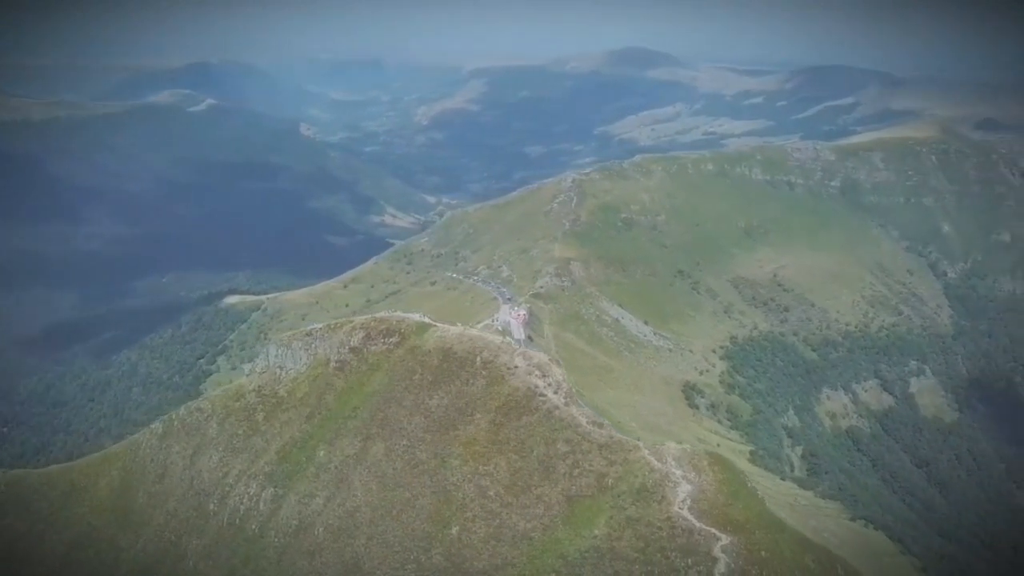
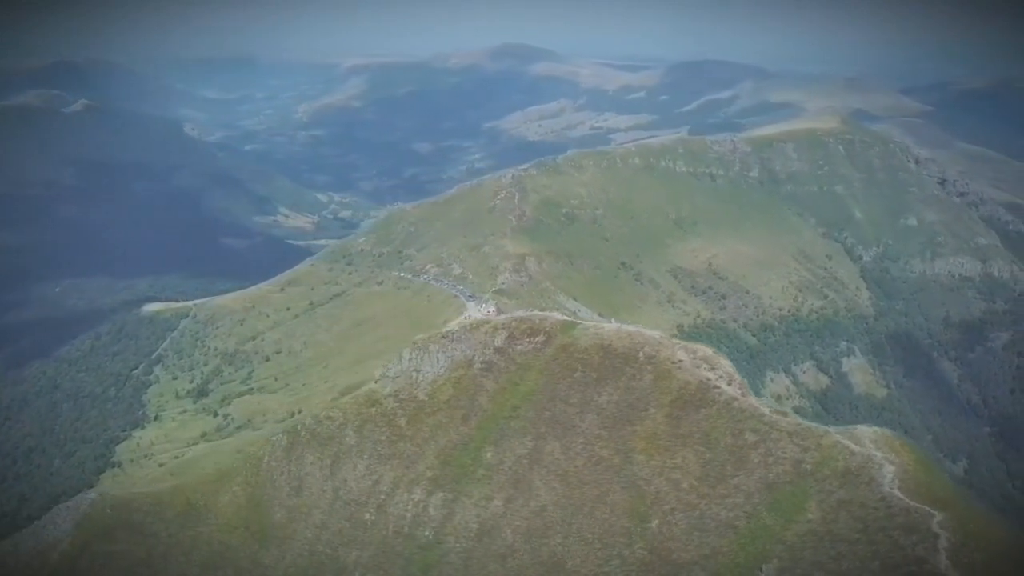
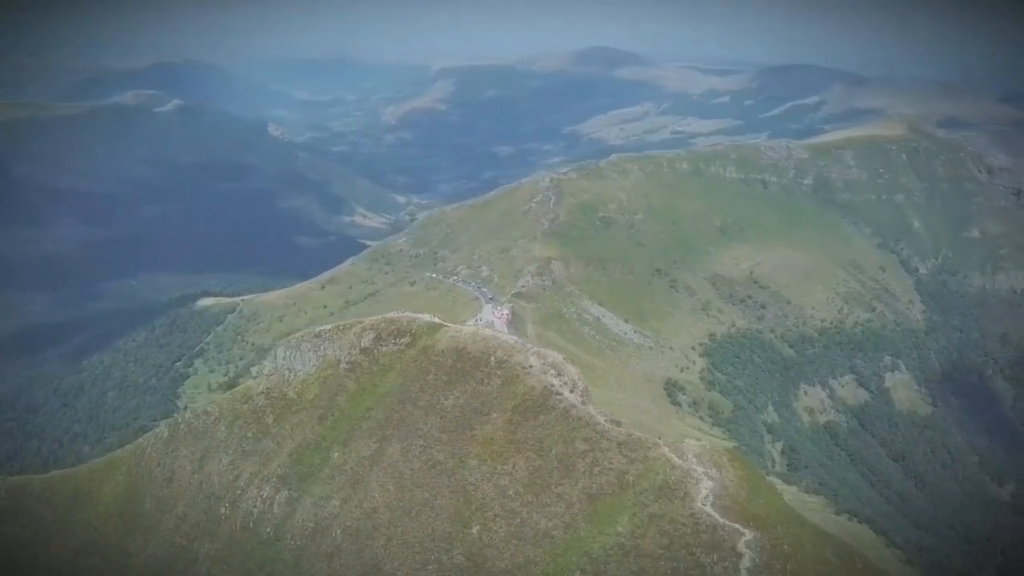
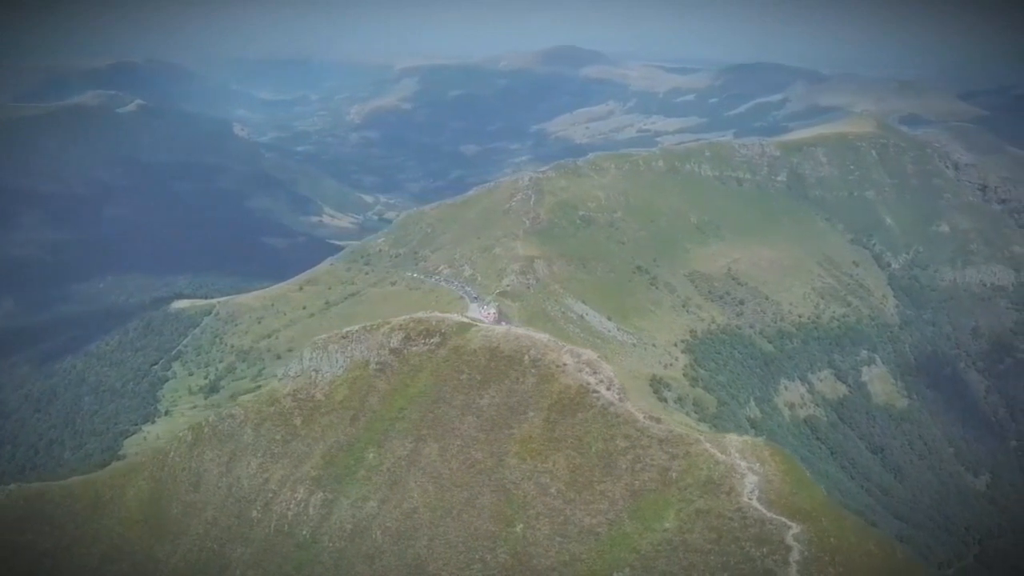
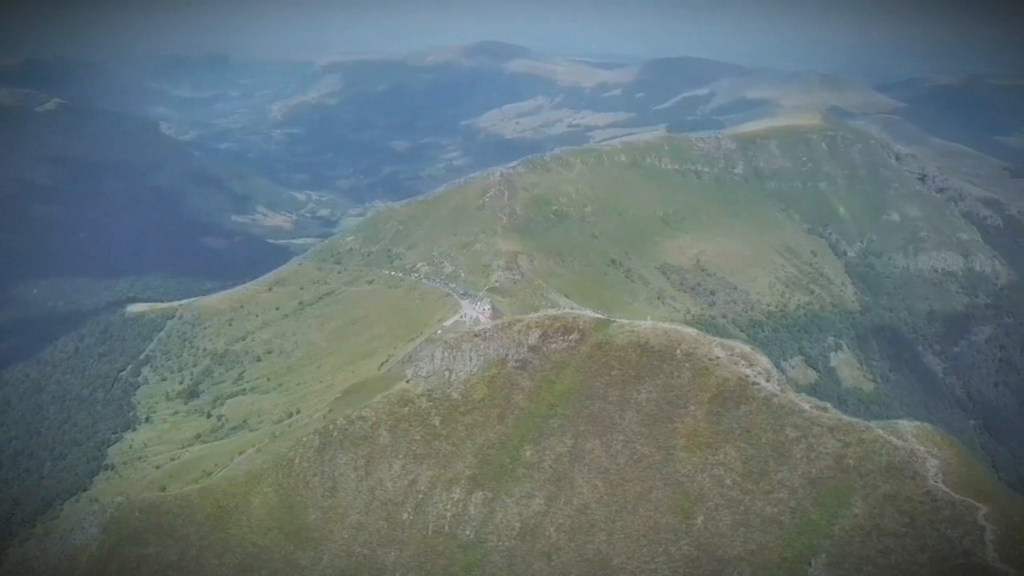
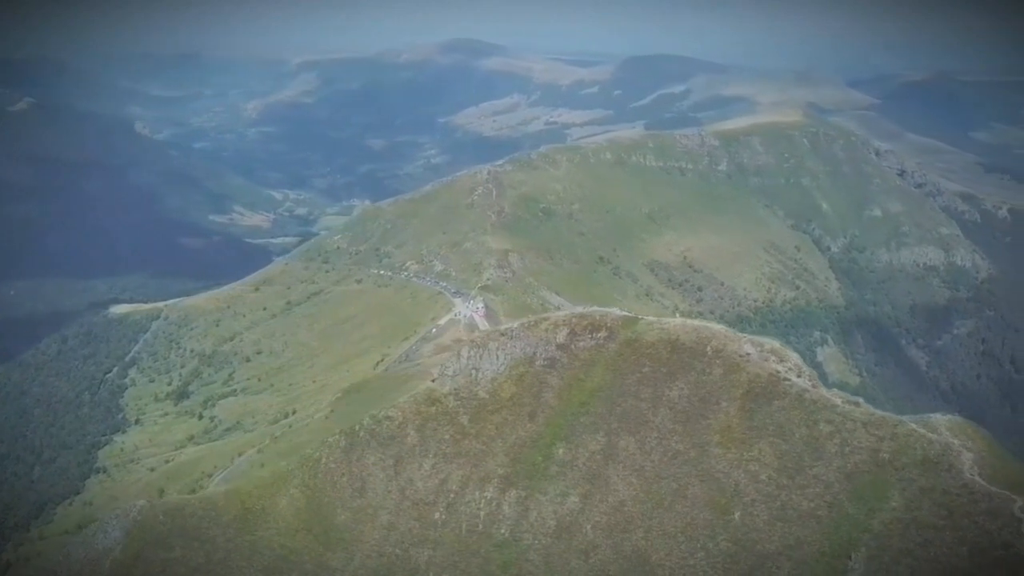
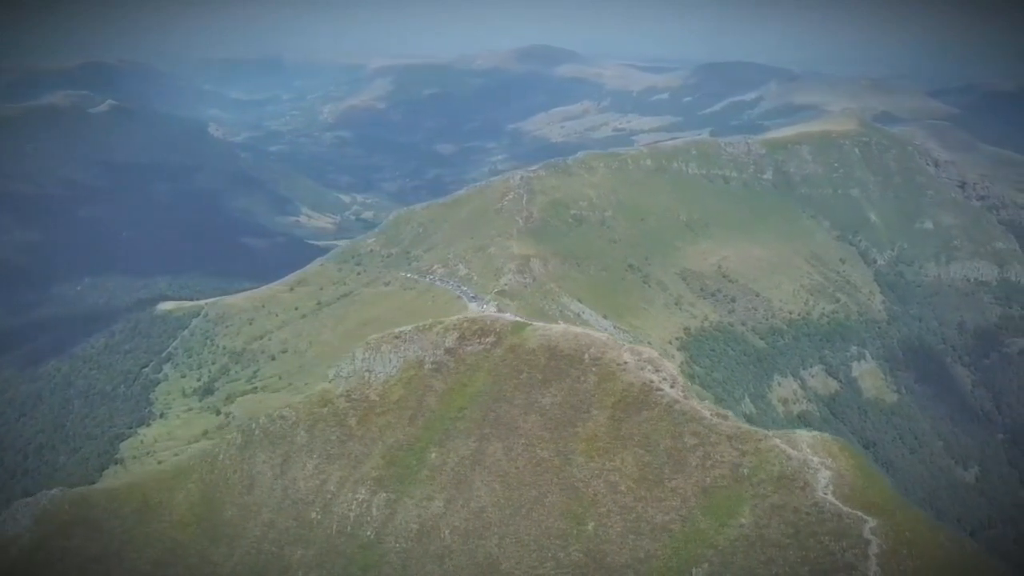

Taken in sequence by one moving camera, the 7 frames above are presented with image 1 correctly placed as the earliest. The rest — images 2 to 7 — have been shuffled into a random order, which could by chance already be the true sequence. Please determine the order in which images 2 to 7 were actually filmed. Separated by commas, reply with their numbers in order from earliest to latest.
3, 4, 7, 2, 5, 6
